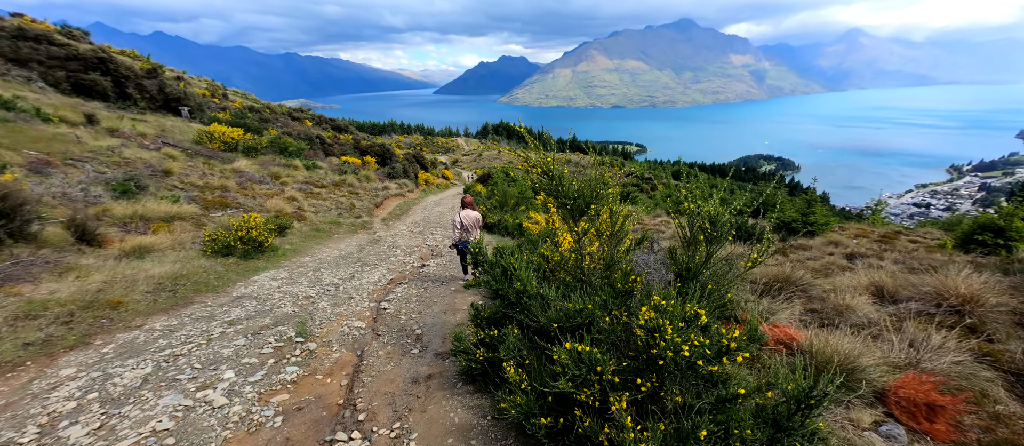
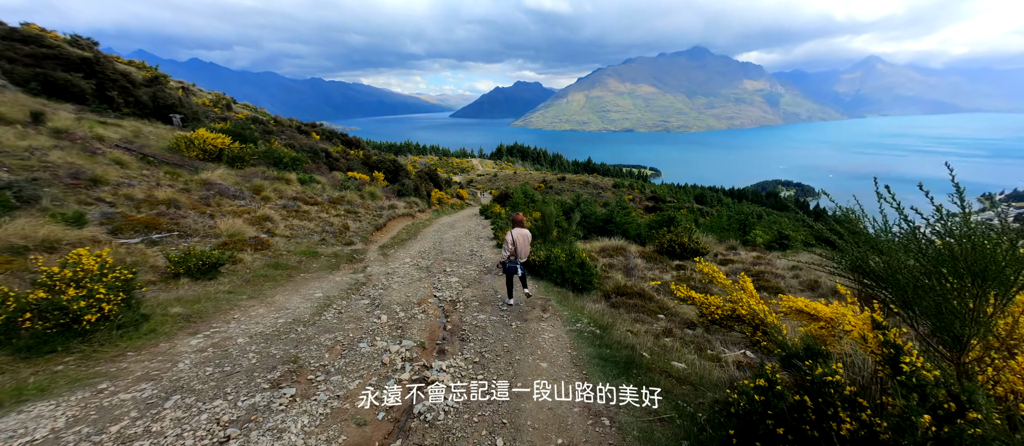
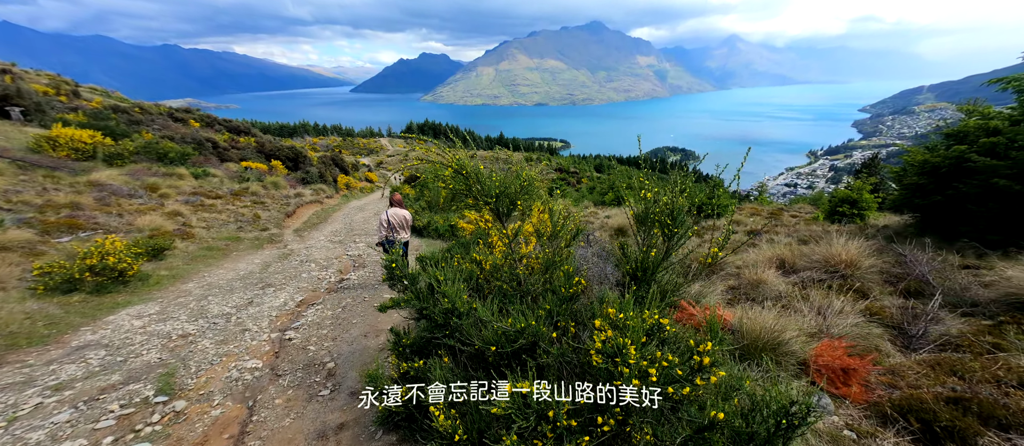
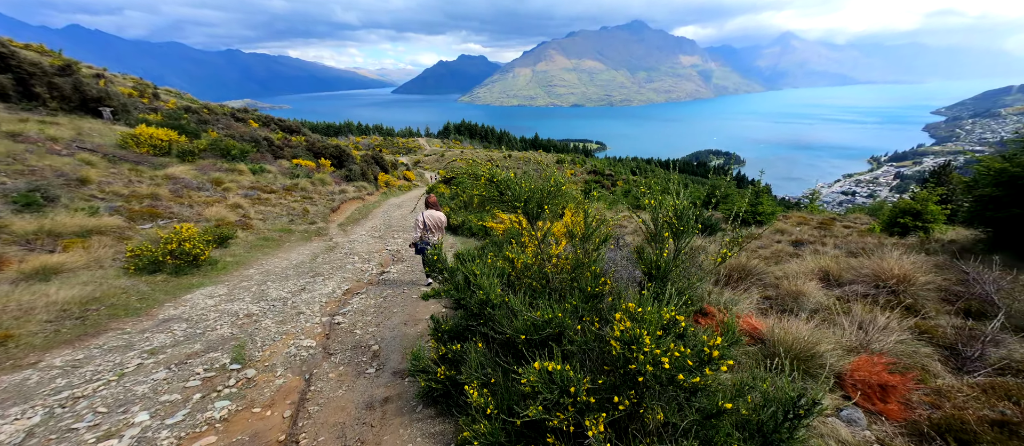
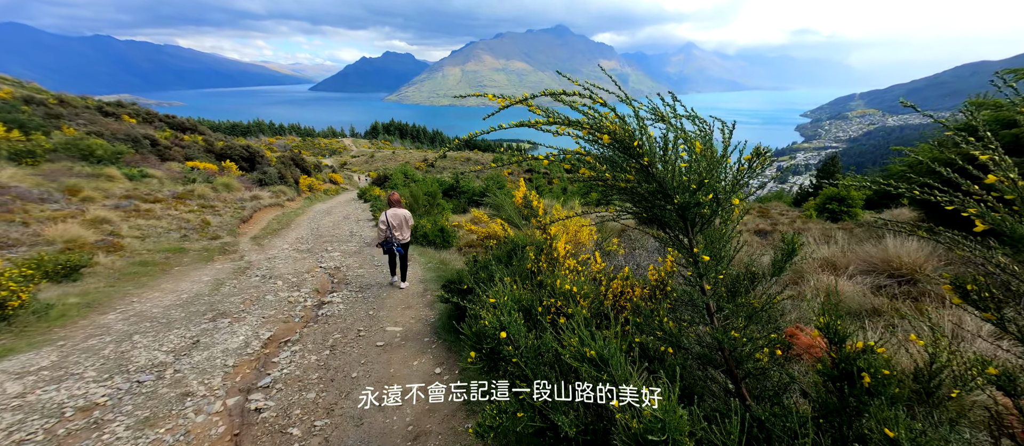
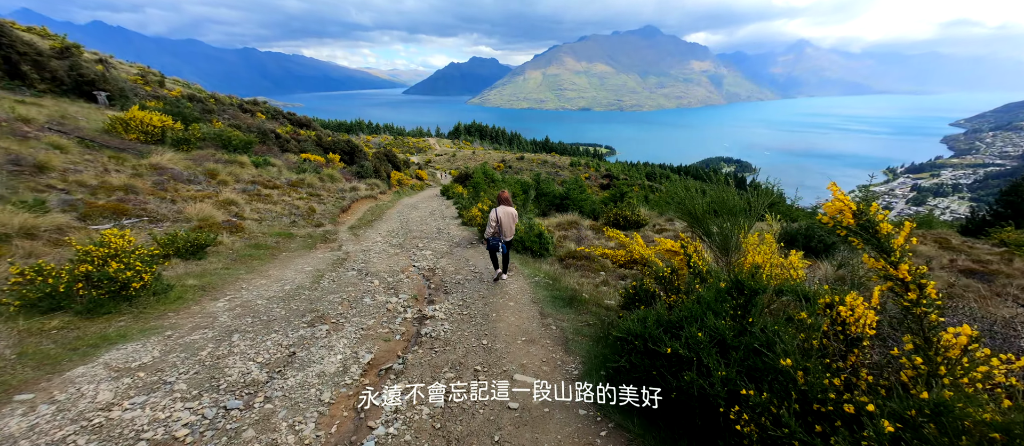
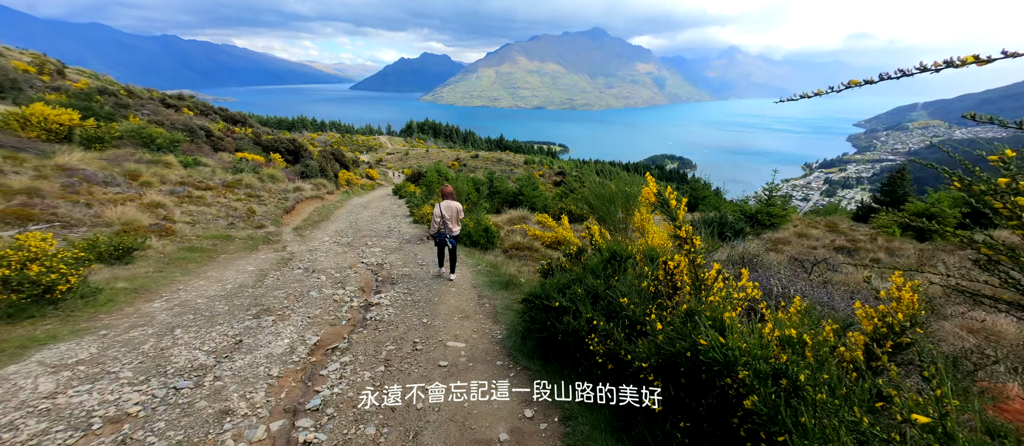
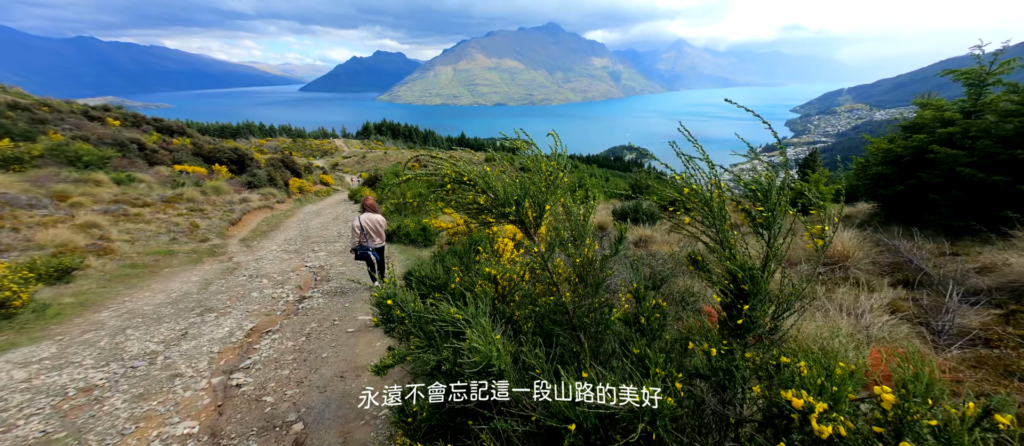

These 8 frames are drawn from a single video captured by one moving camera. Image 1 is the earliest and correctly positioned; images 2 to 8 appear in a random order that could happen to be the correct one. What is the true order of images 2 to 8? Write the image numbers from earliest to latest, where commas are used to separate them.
4, 3, 8, 5, 7, 6, 2
